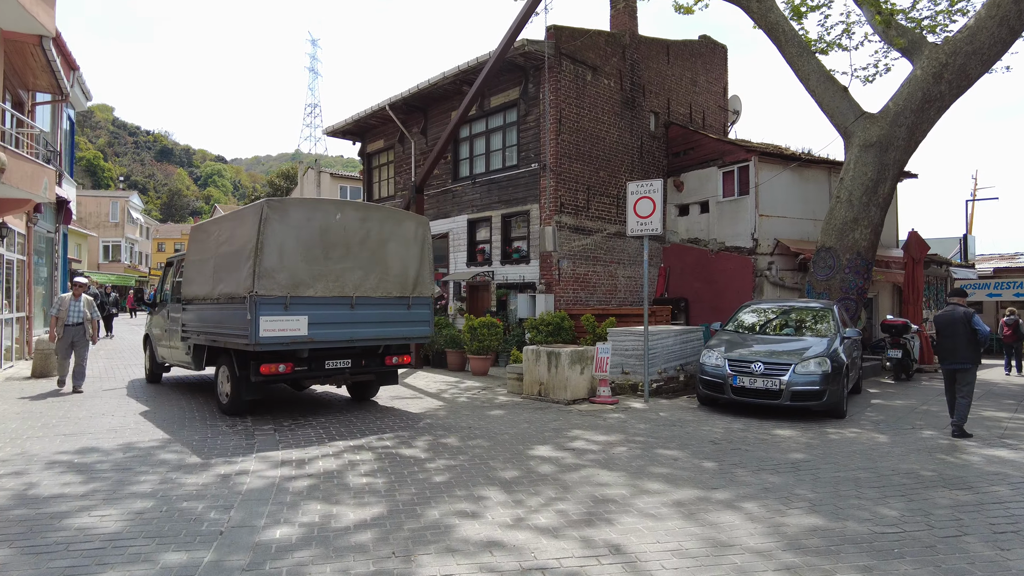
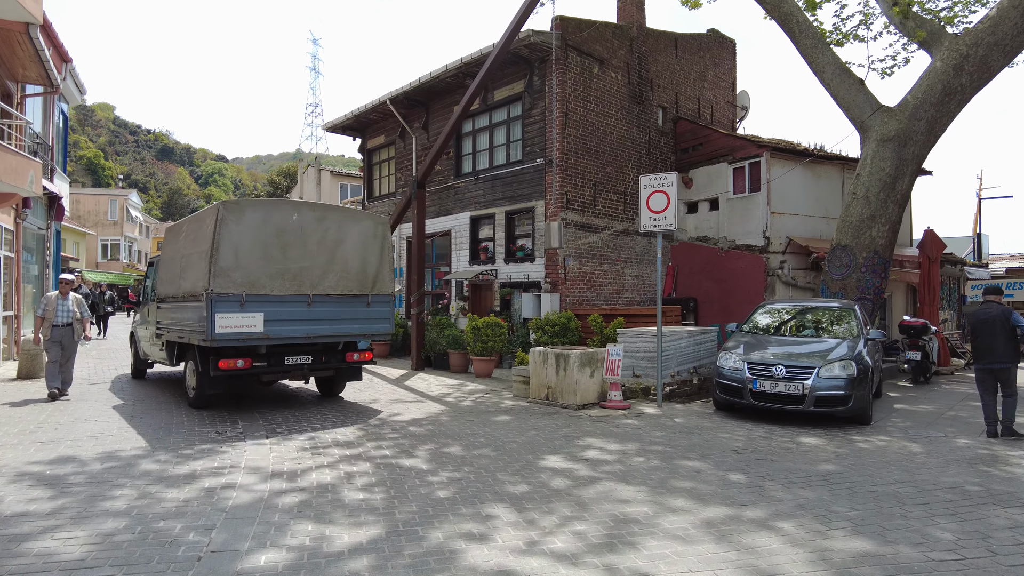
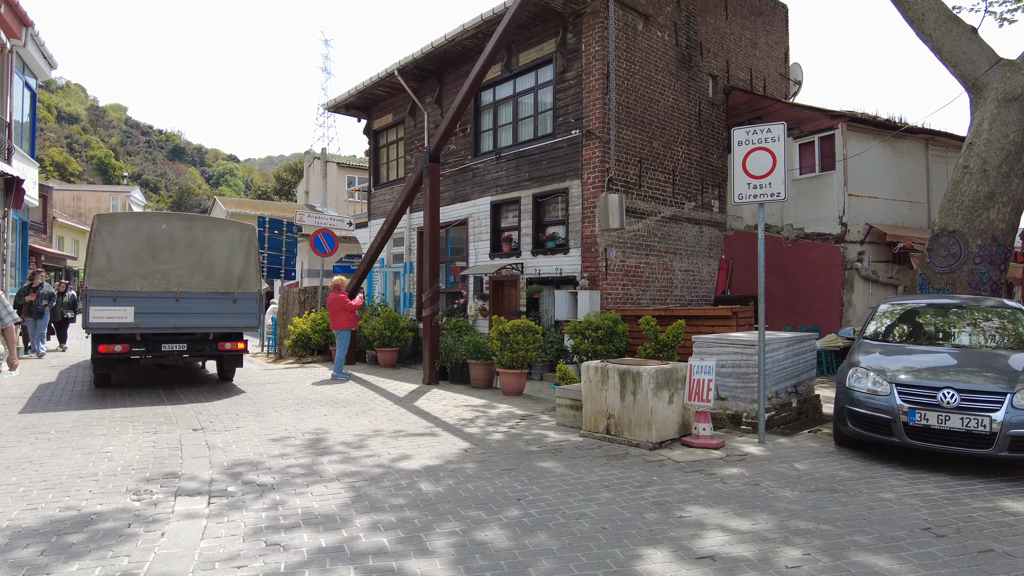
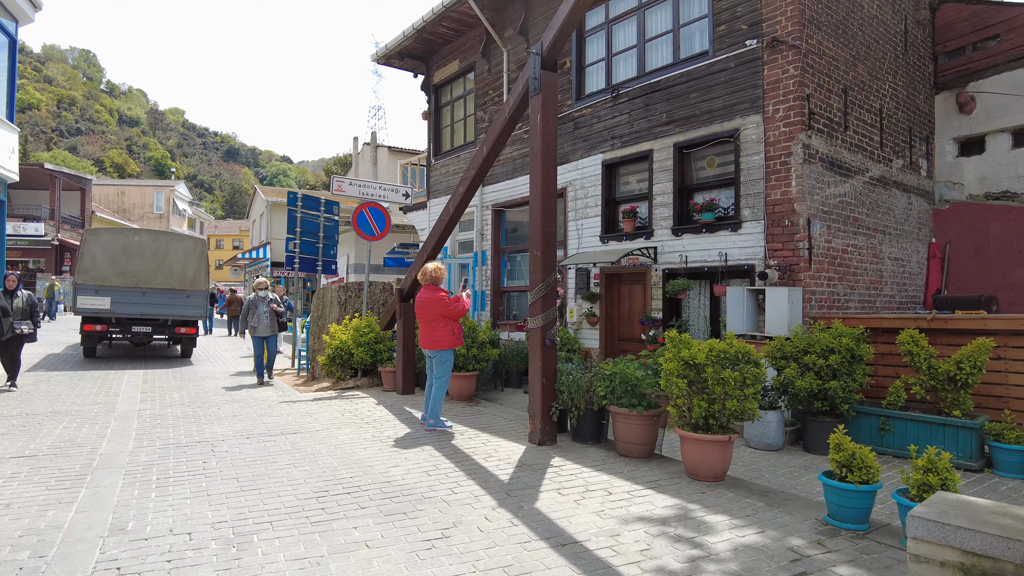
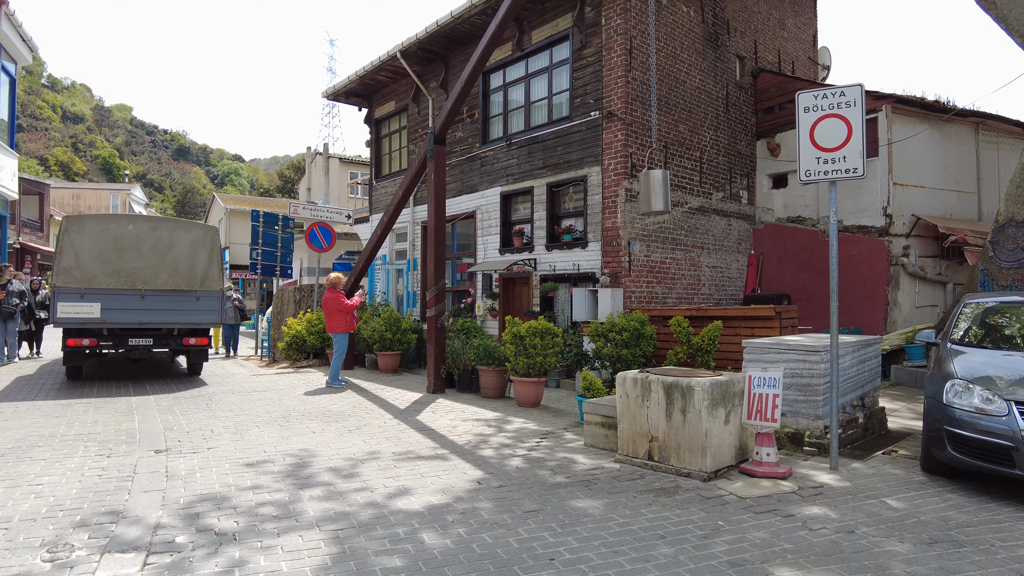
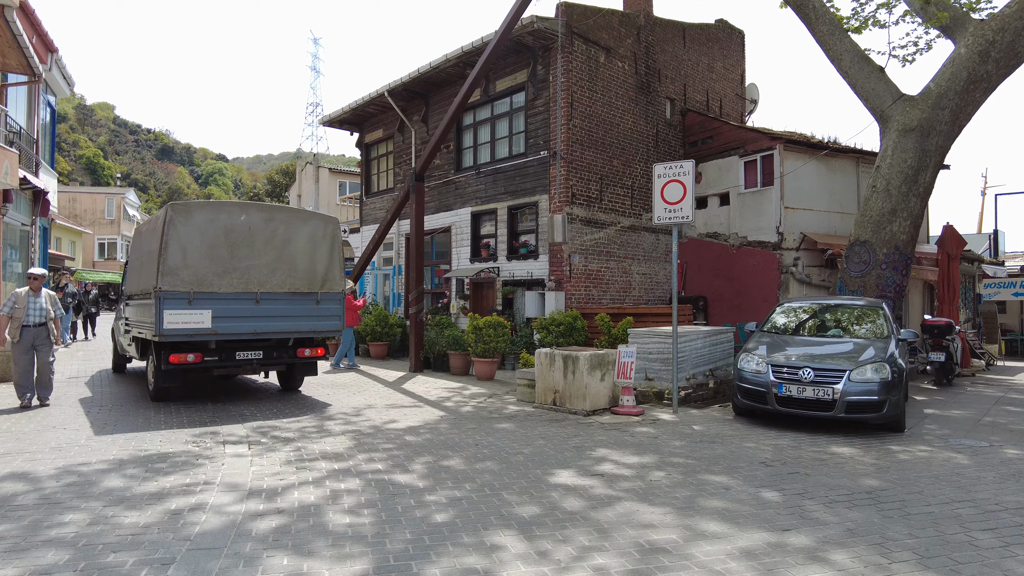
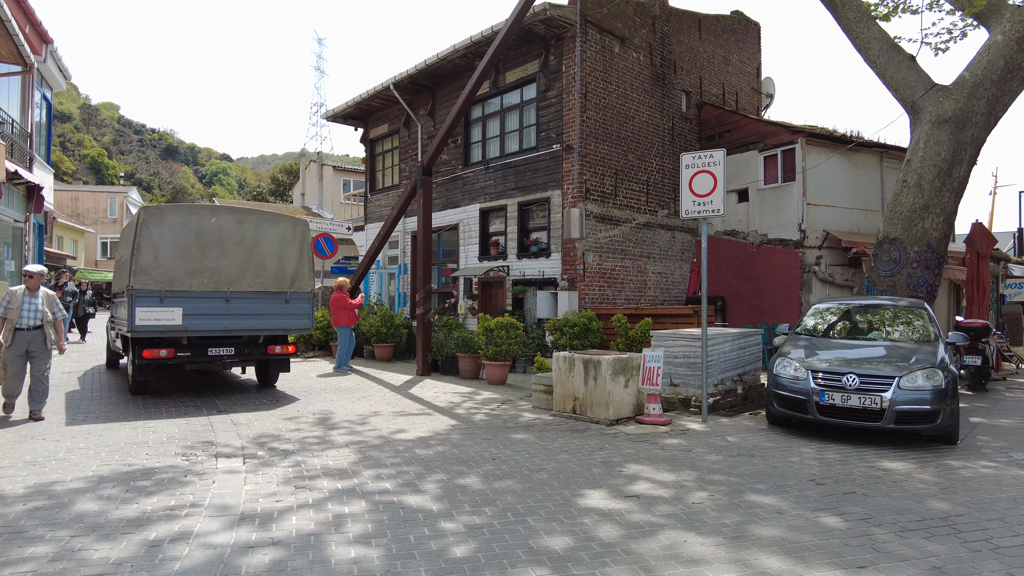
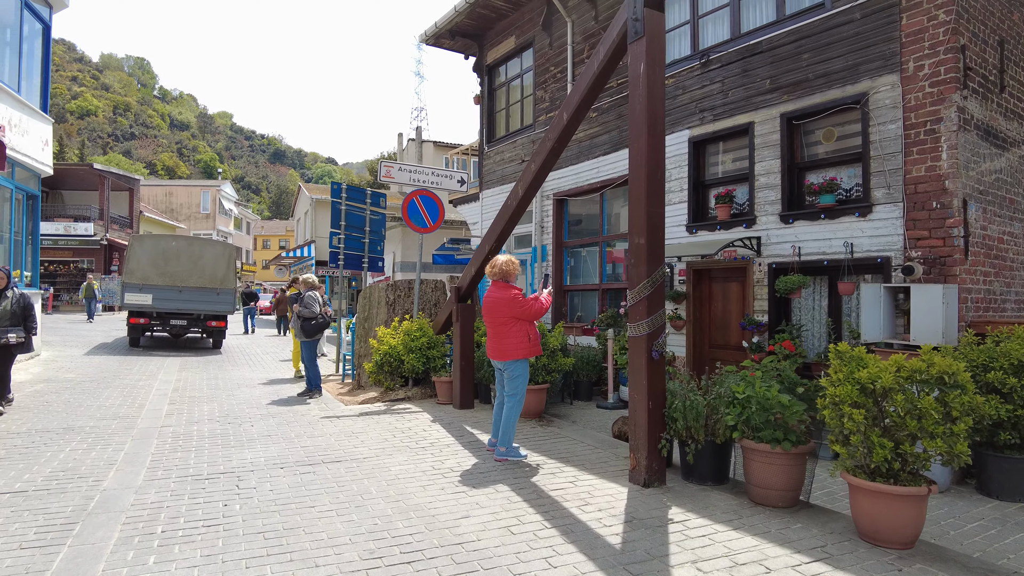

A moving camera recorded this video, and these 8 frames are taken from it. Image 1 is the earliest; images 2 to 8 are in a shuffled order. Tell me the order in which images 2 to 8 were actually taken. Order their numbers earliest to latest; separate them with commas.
2, 6, 7, 3, 5, 4, 8
